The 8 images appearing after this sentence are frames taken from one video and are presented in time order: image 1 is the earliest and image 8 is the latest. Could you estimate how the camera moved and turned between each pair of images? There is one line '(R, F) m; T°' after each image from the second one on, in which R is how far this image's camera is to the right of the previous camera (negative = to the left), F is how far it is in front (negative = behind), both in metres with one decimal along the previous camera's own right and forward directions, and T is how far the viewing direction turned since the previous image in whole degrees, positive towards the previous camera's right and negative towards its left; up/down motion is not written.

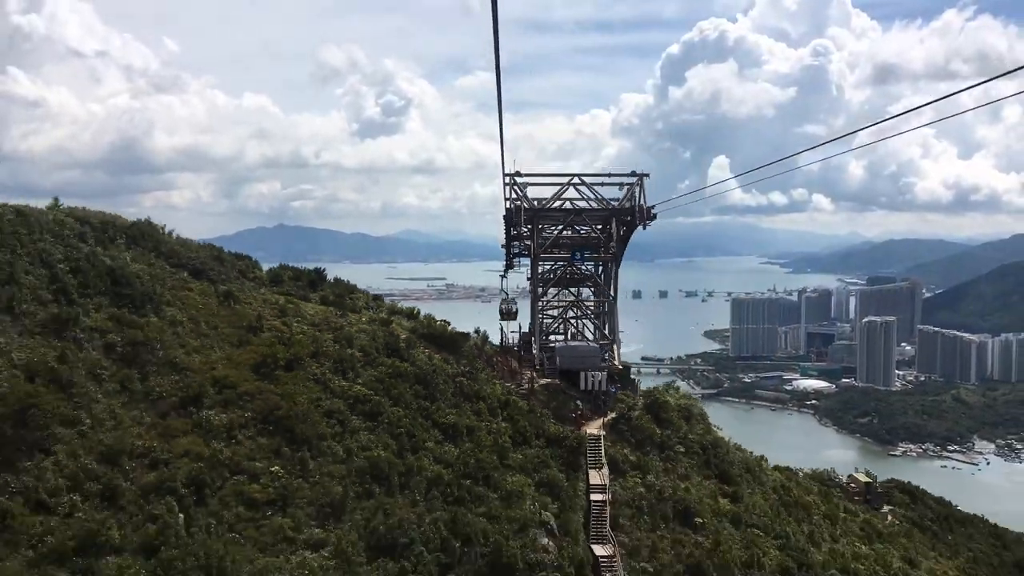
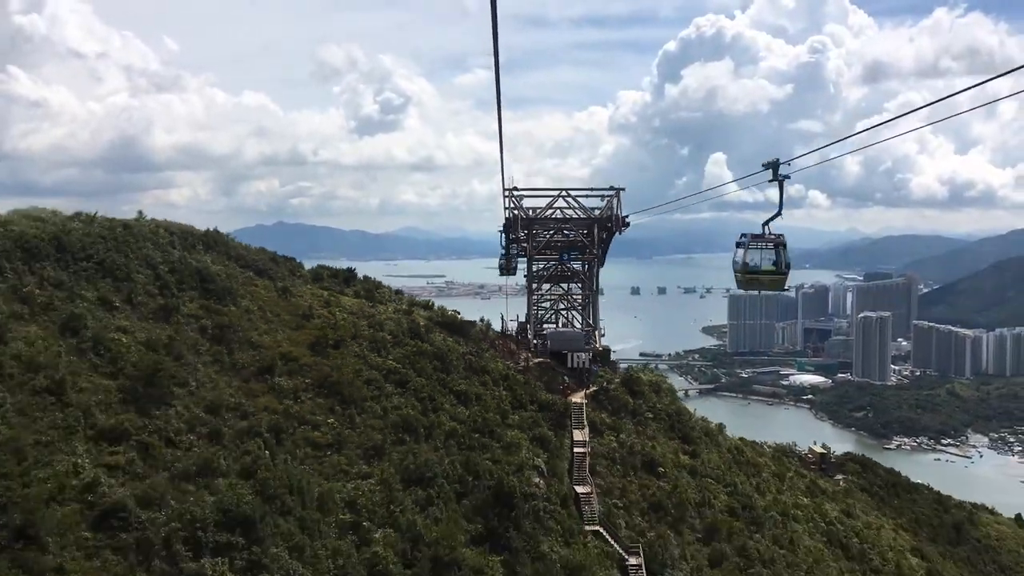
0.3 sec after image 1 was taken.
(0.0, -1.1) m; 0°
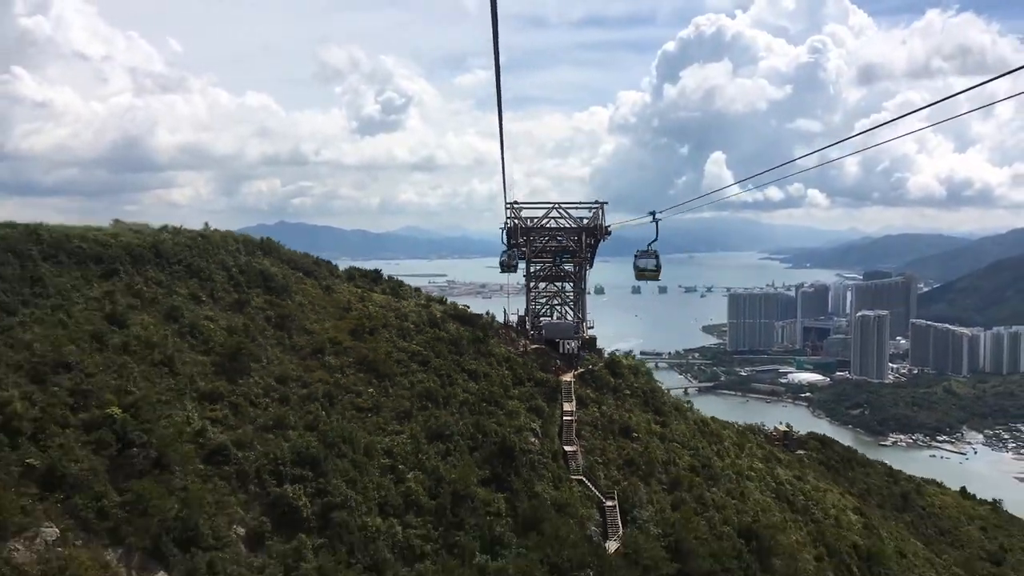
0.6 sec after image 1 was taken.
(0.0, -1.2) m; 0°
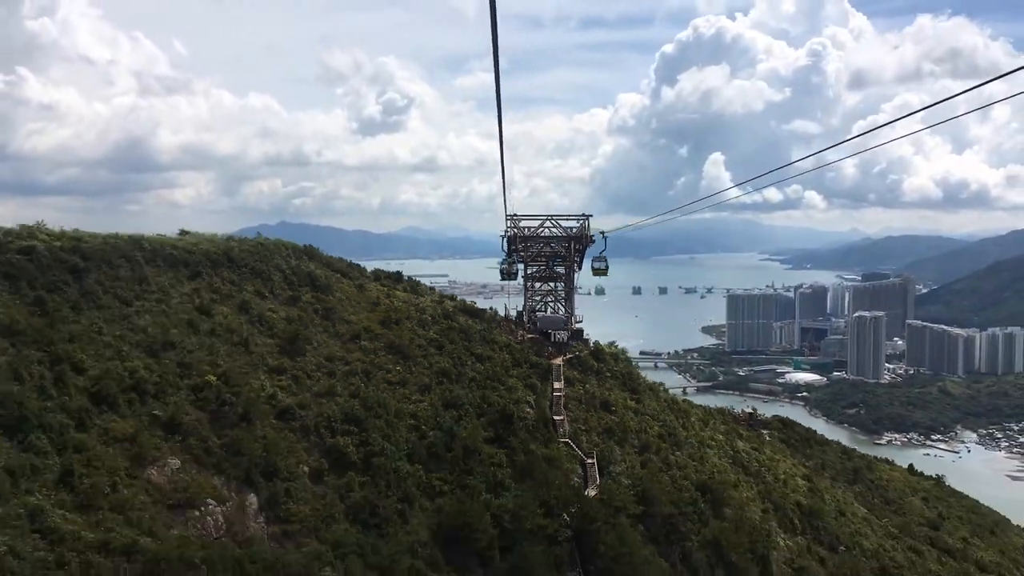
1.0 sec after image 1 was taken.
(0.0, -1.4) m; 0°
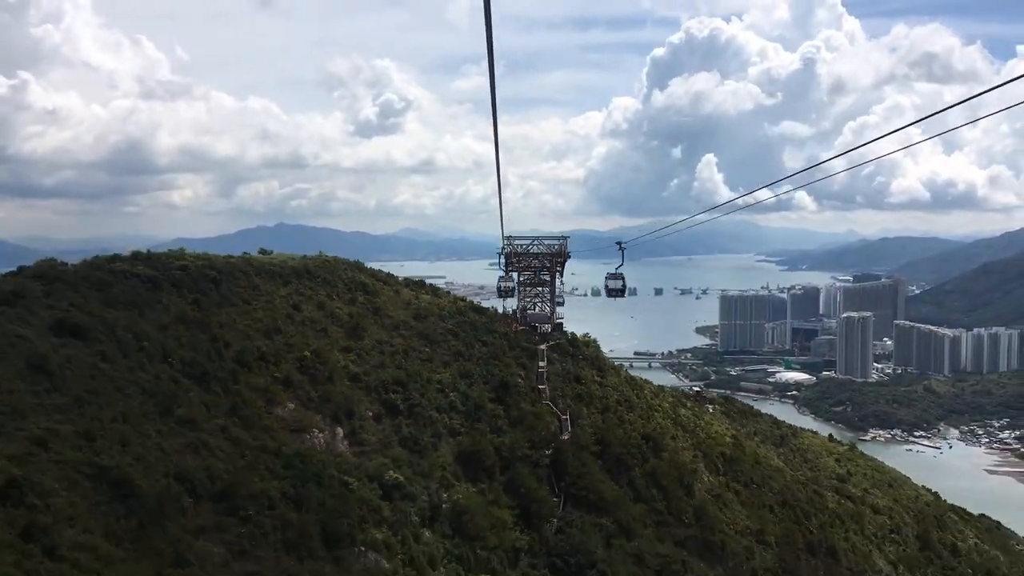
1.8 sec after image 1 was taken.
(0.0, -2.9) m; 0°
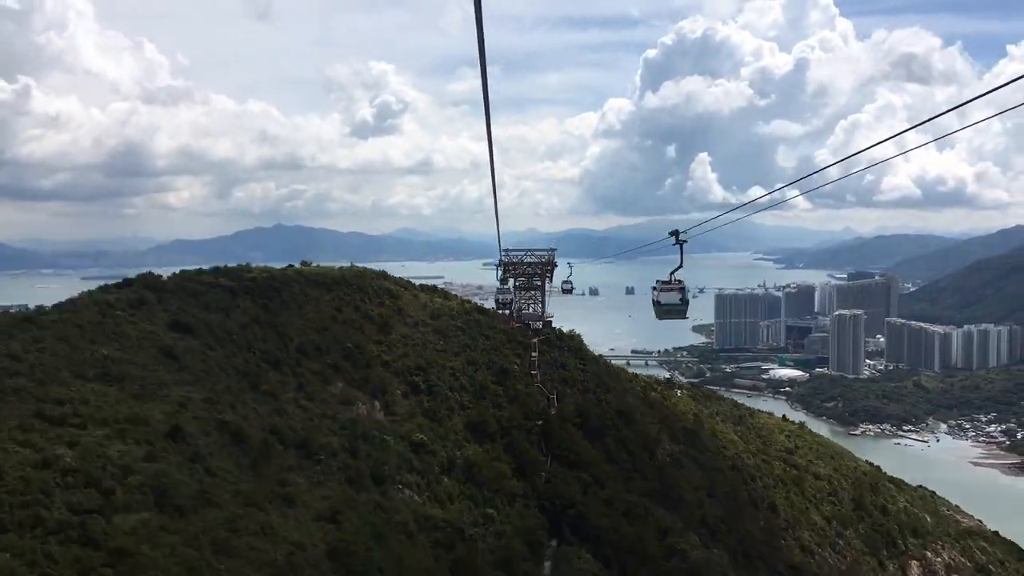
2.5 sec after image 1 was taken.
(0.0, -2.5) m; 0°
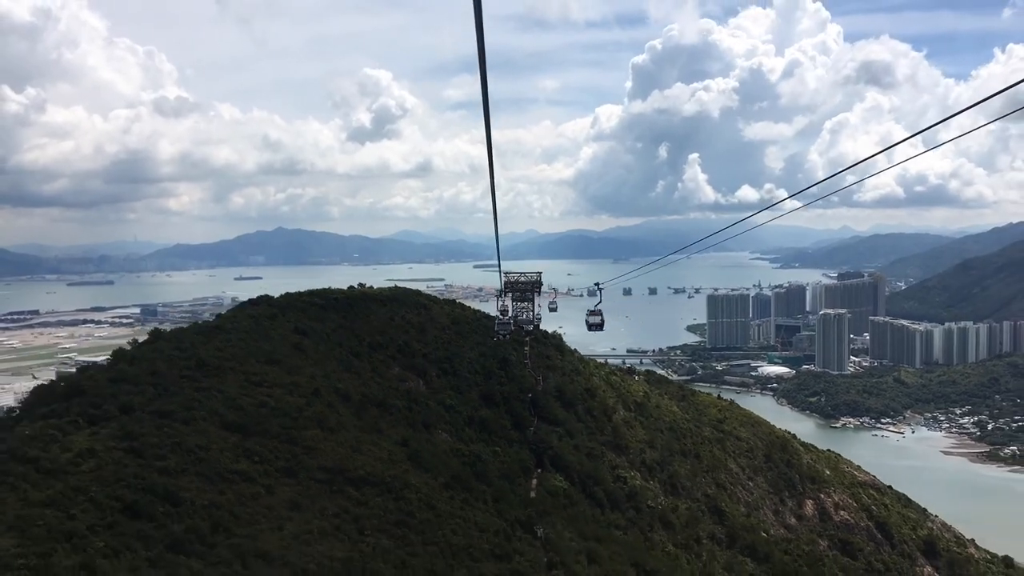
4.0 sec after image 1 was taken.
(0.0, -5.4) m; 0°
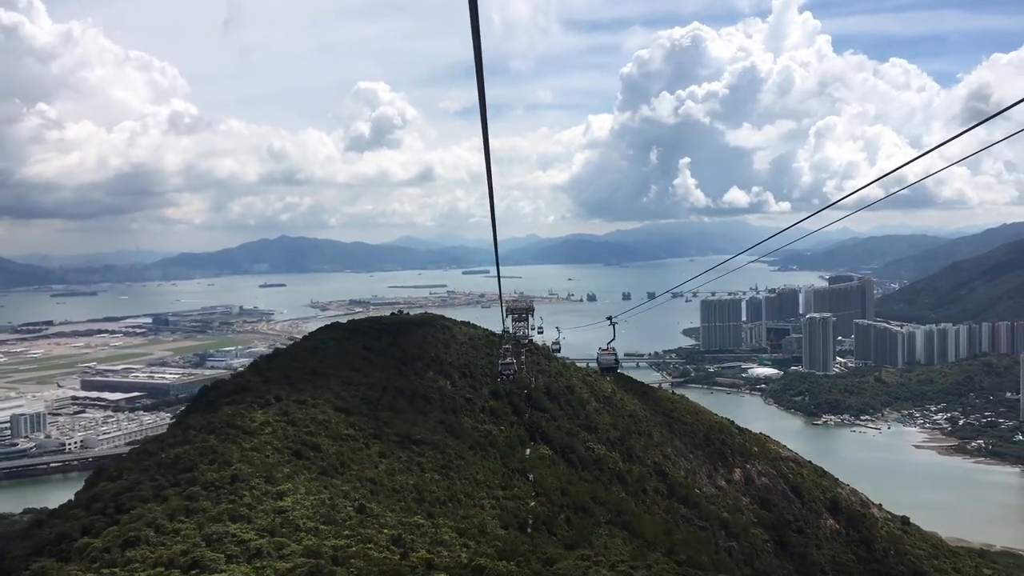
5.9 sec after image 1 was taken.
(0.0, -6.8) m; 0°
